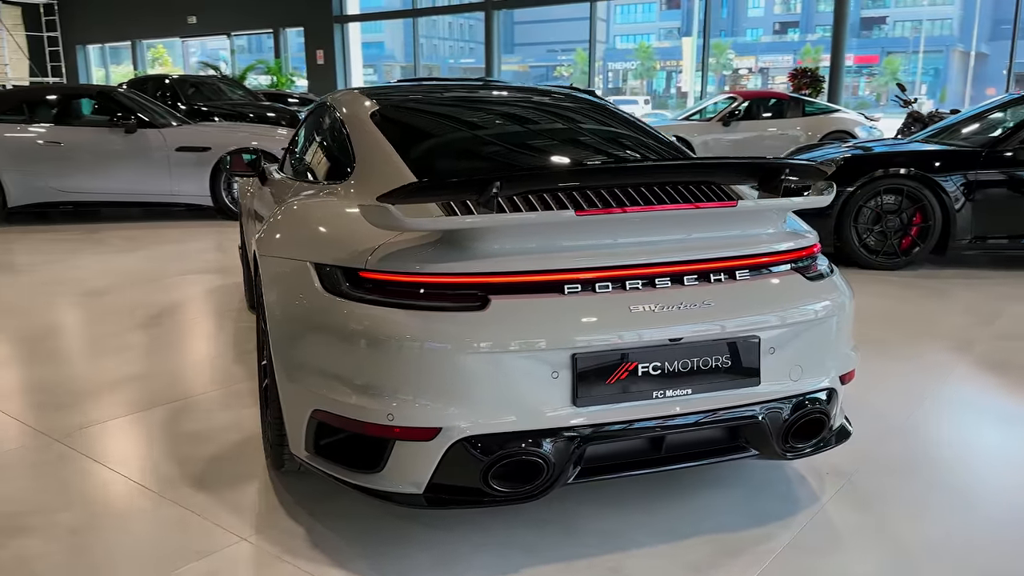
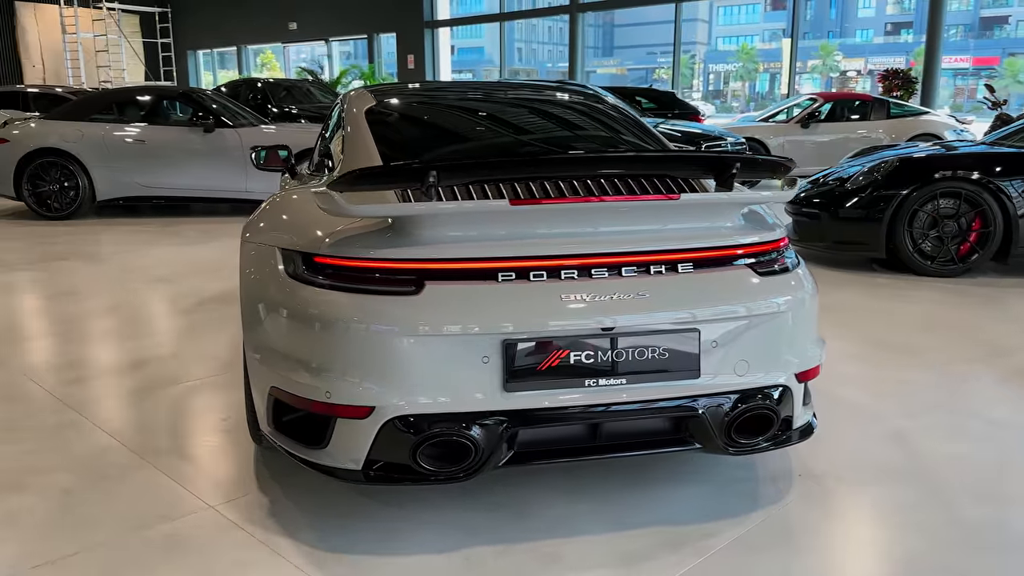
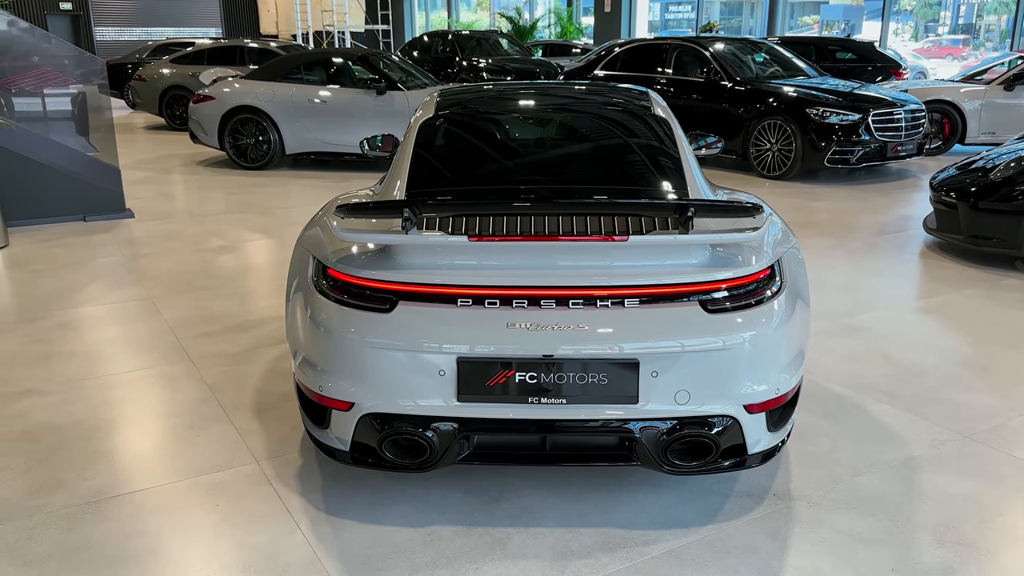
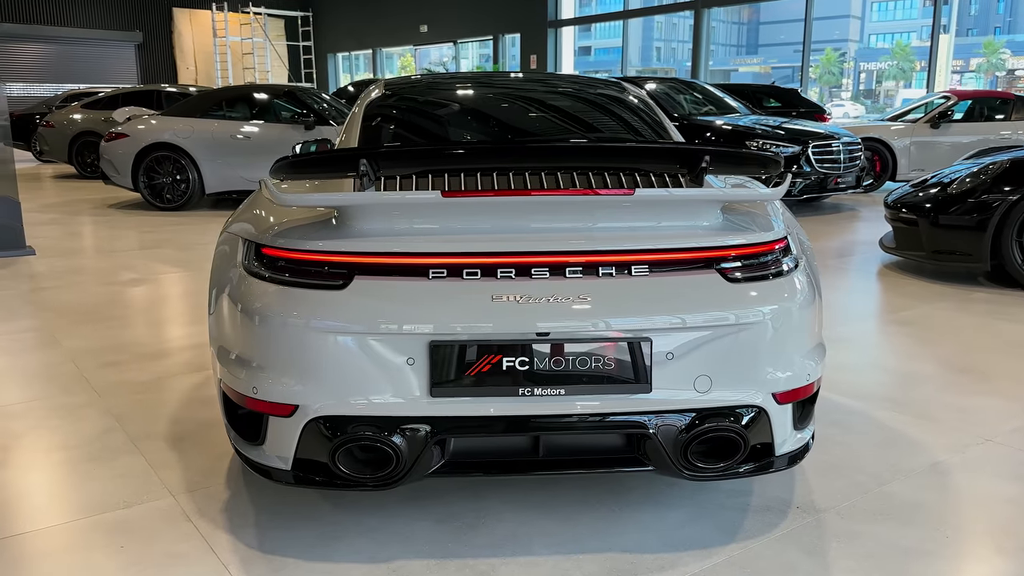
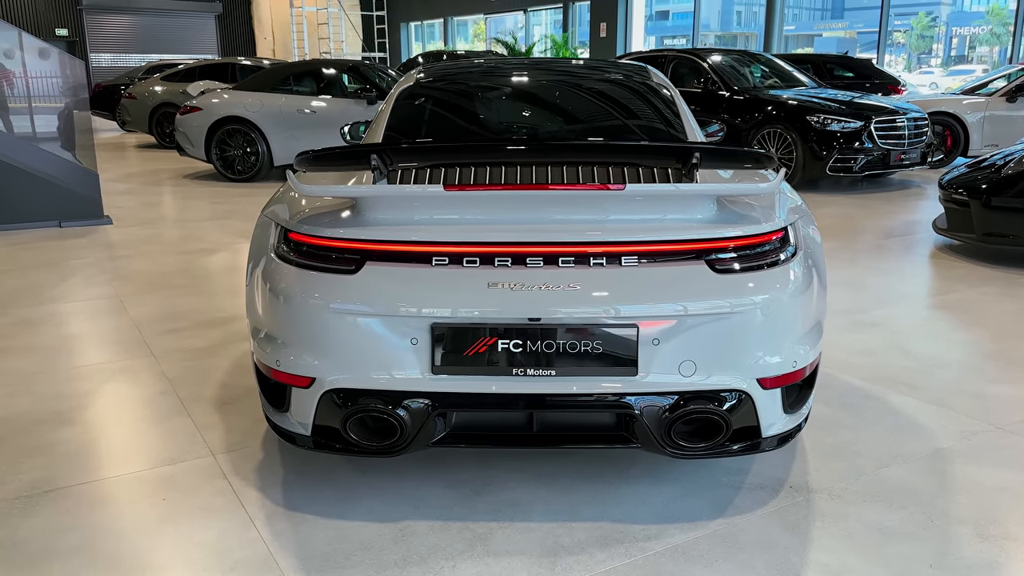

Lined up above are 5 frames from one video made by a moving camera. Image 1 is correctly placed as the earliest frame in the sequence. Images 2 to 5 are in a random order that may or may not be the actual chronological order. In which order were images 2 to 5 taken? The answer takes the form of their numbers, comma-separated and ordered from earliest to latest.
2, 4, 3, 5
